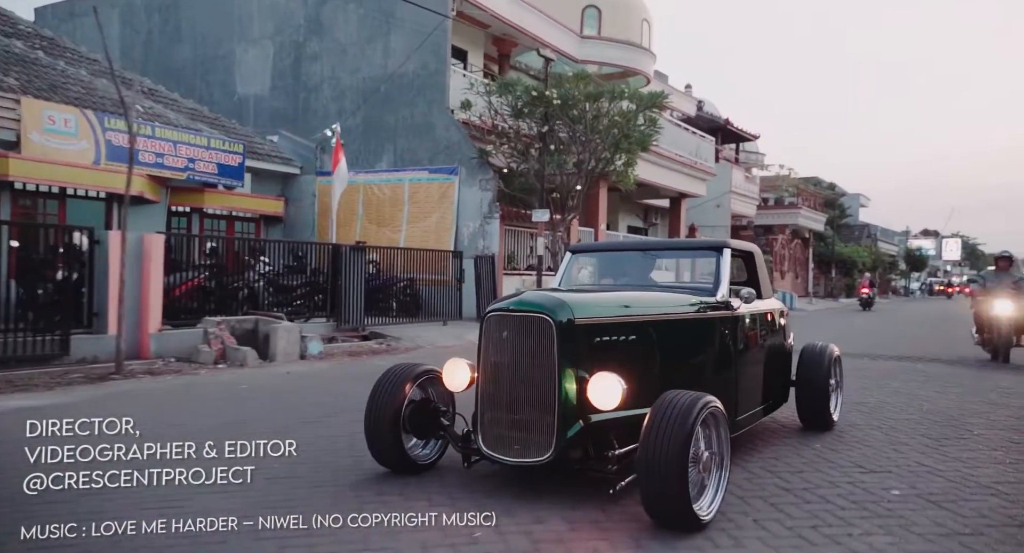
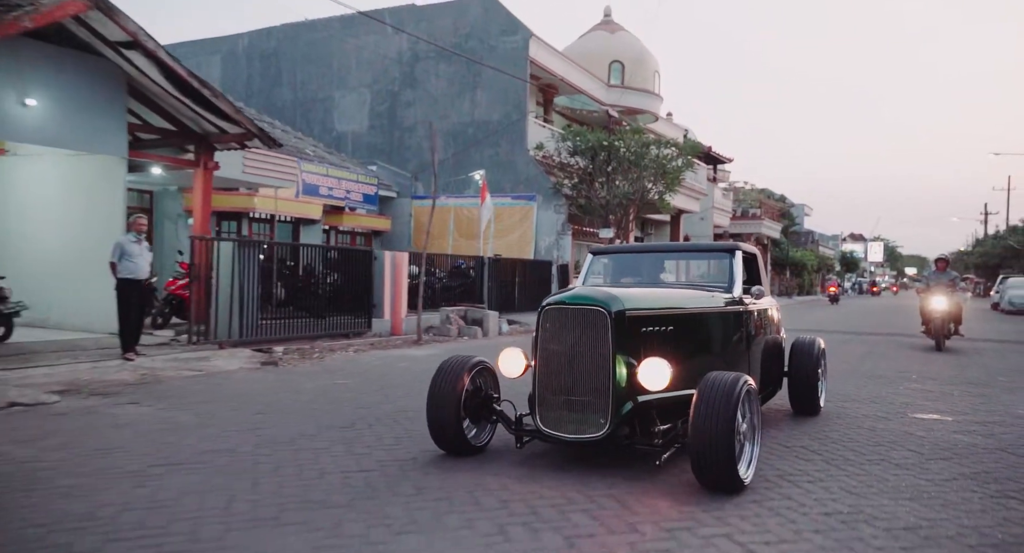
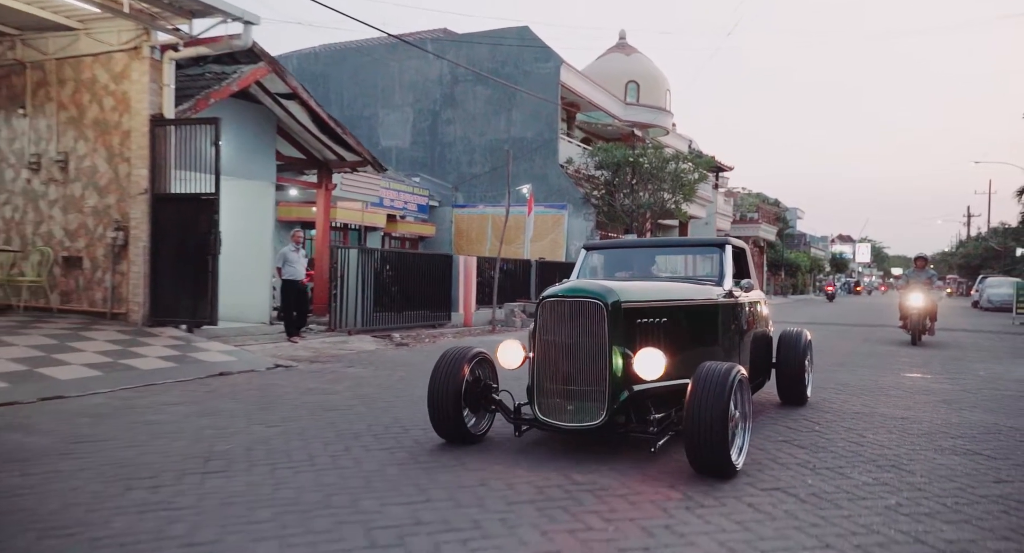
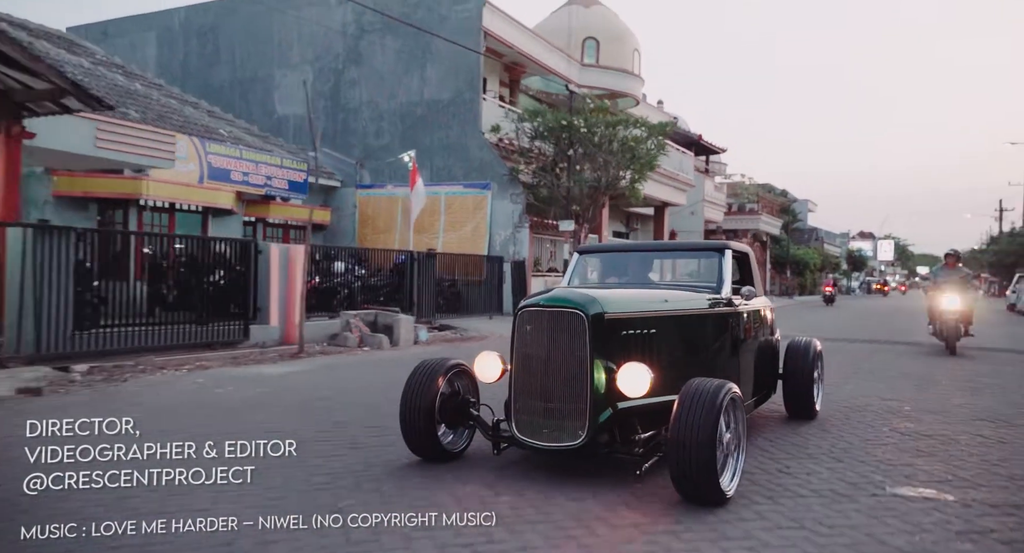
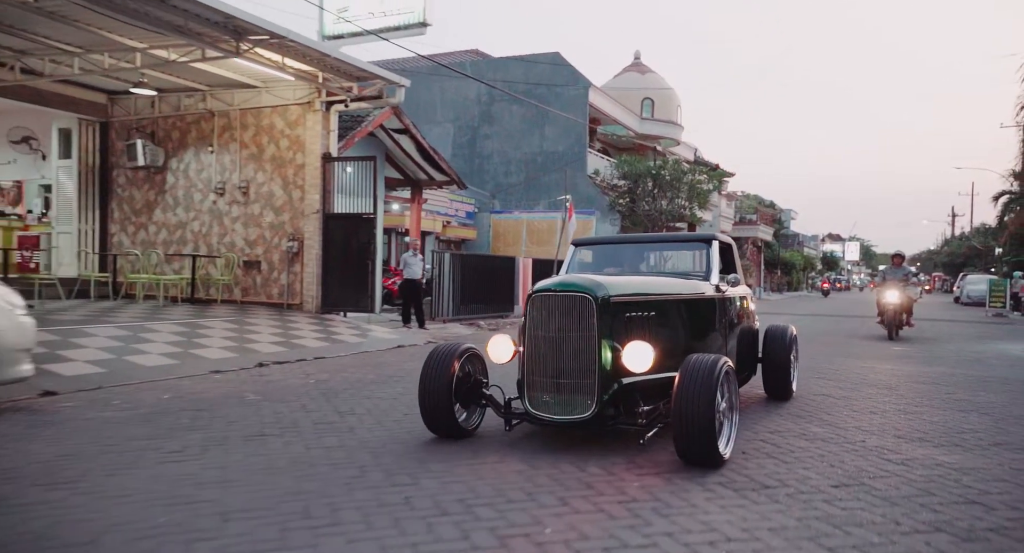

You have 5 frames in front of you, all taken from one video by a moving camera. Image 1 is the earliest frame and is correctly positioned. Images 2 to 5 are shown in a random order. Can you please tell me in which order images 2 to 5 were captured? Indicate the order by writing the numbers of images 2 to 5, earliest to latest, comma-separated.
4, 2, 3, 5
